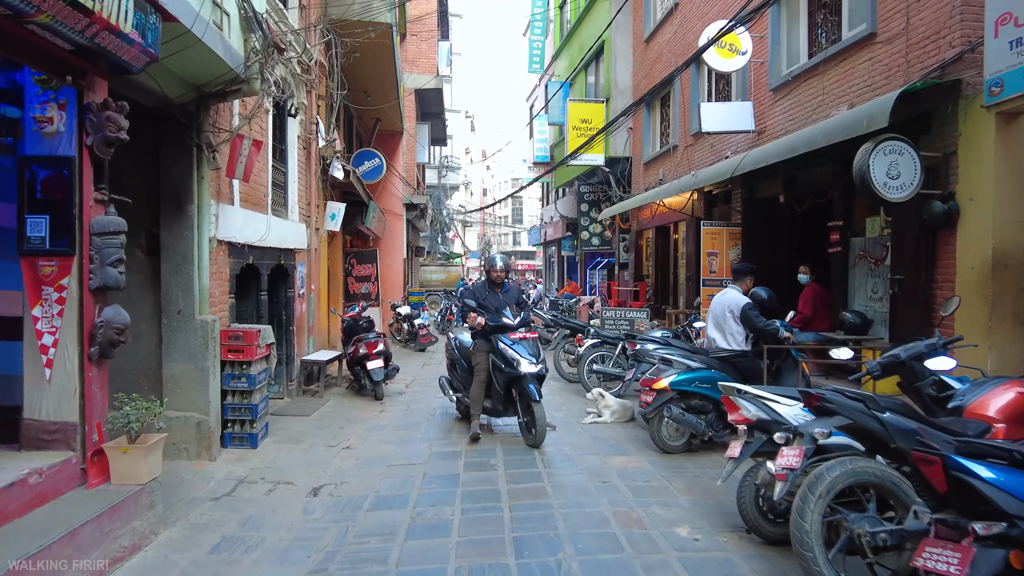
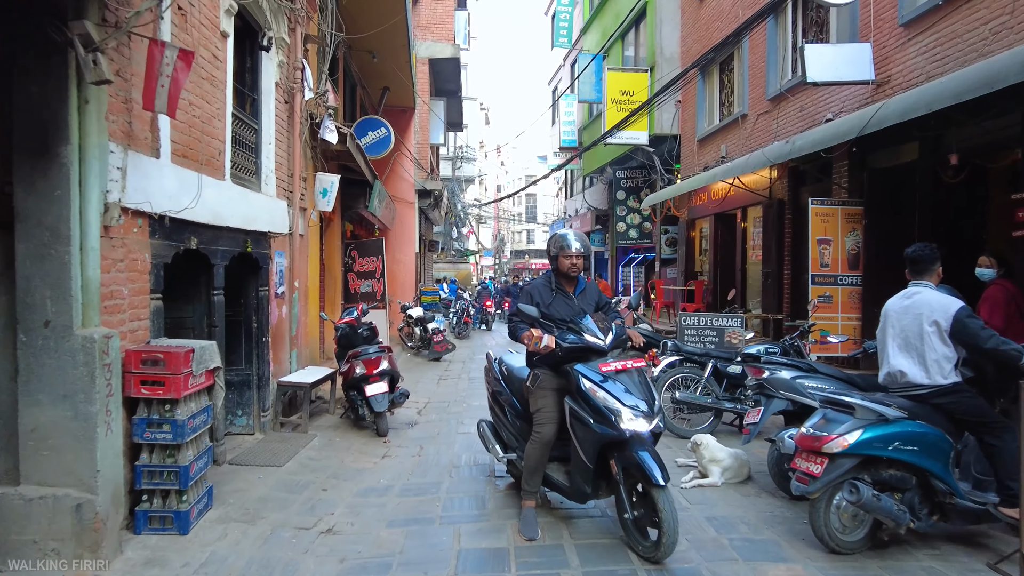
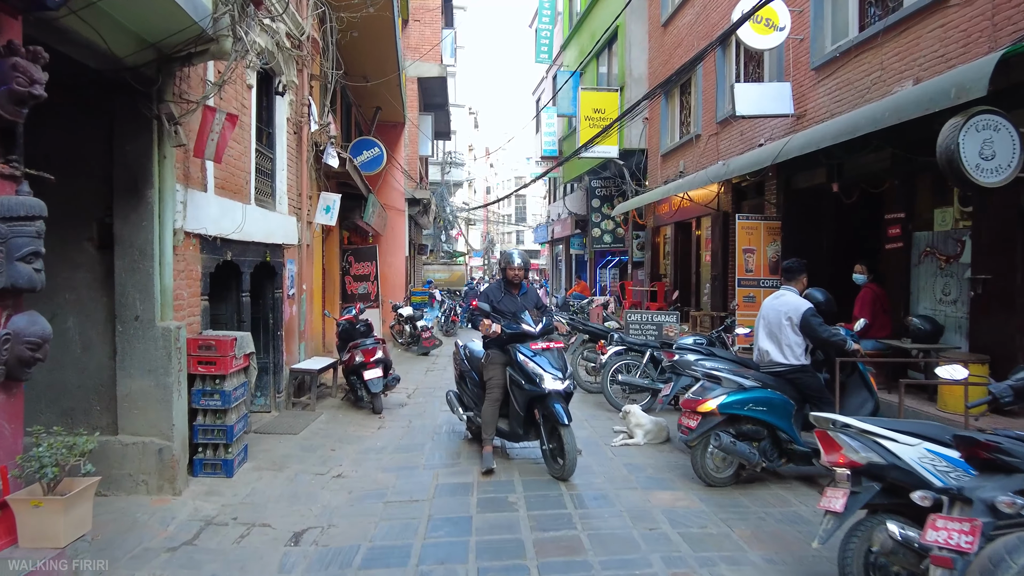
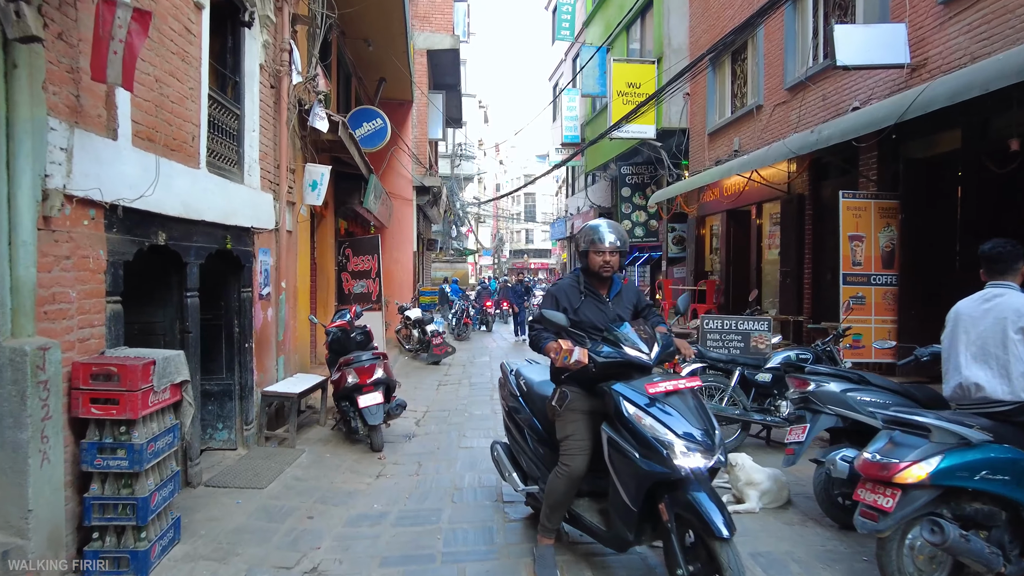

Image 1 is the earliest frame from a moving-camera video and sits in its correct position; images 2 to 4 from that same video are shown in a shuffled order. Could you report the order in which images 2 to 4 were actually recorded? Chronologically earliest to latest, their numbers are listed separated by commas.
3, 2, 4
